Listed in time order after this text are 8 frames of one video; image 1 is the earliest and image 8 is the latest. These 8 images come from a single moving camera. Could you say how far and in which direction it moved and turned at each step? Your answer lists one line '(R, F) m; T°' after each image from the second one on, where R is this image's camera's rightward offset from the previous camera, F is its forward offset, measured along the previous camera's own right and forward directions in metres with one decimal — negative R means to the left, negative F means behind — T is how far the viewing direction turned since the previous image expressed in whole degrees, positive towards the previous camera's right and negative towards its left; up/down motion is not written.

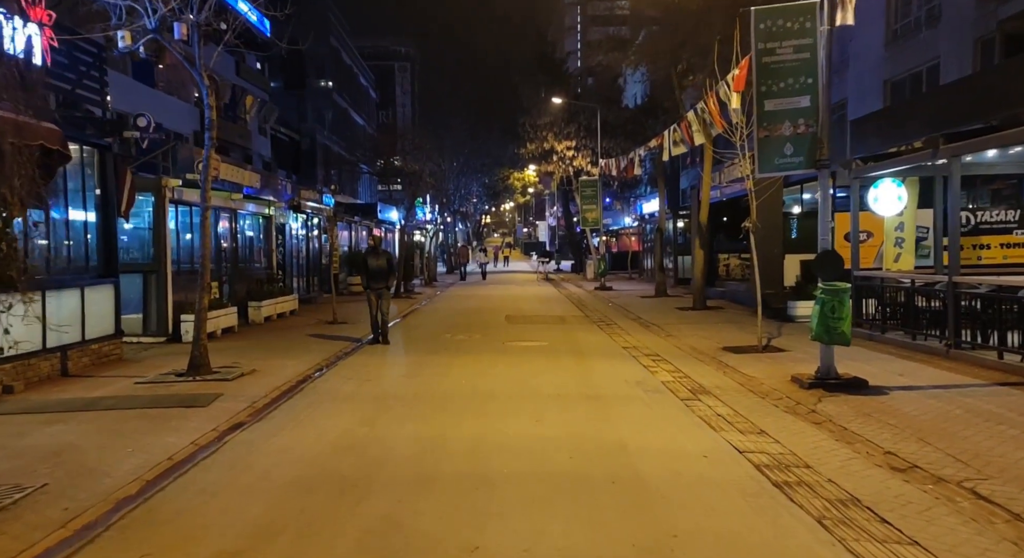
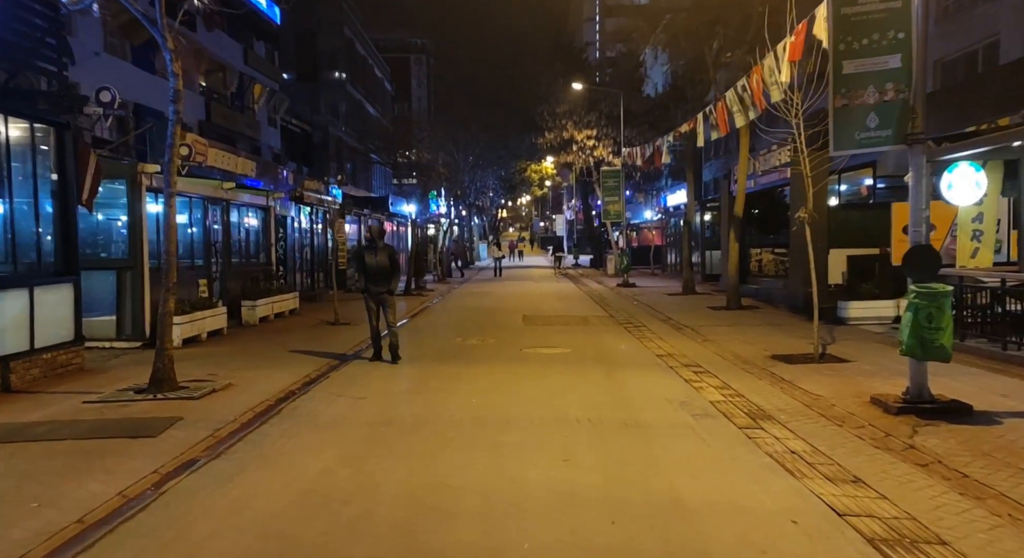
(0.0, +1.9) m; -1°
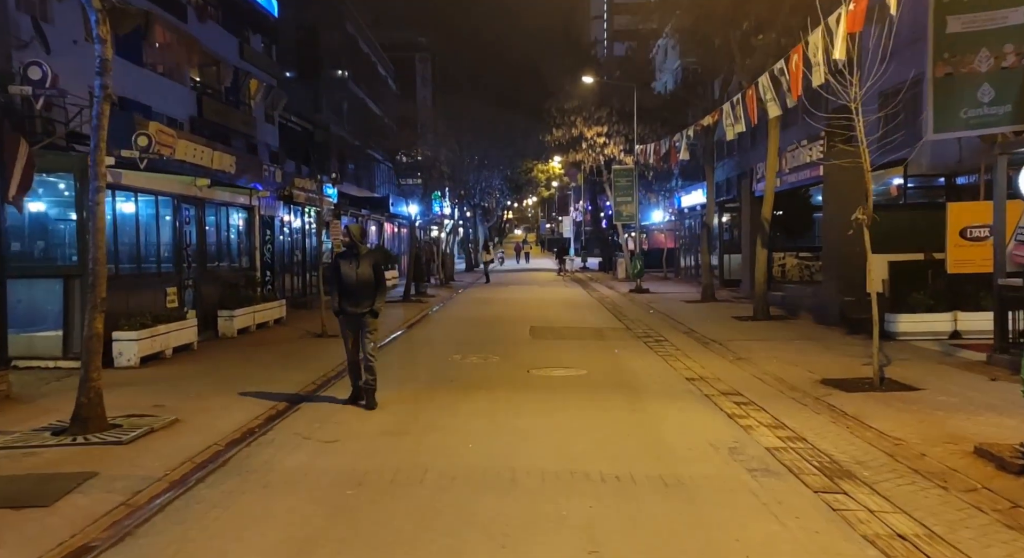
(0.0, +2.0) m; 0°
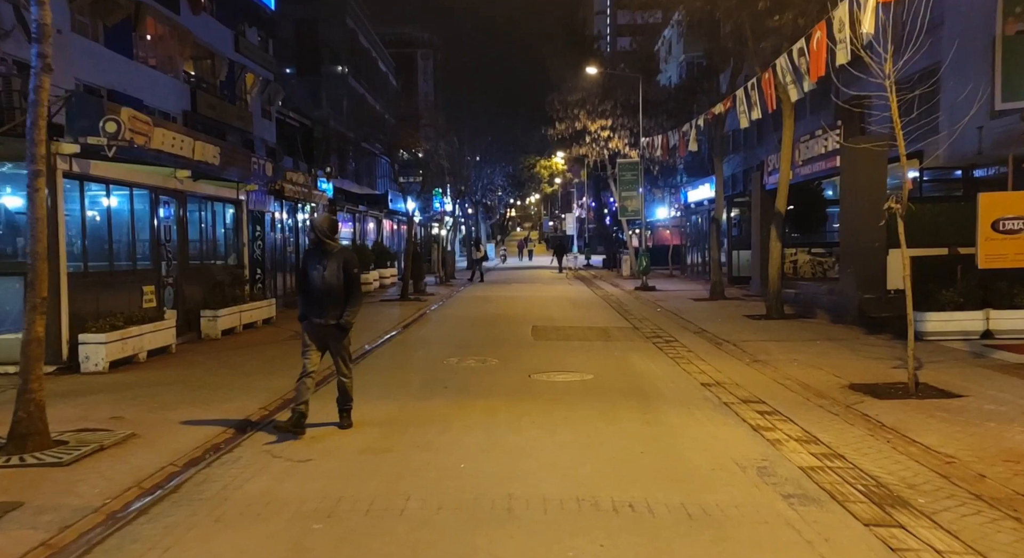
(+0.1, +1.0) m; 0°
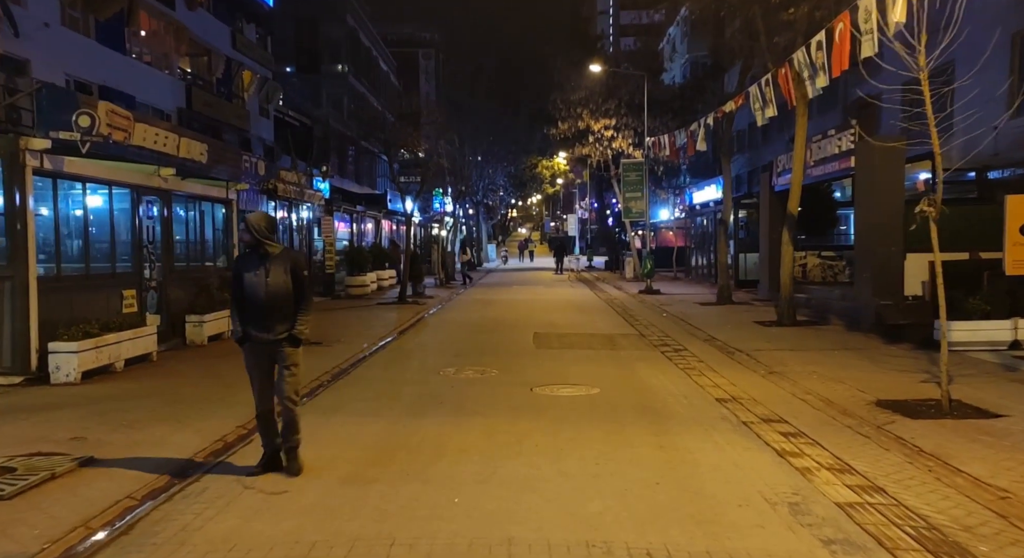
(0.0, +0.8) m; 0°
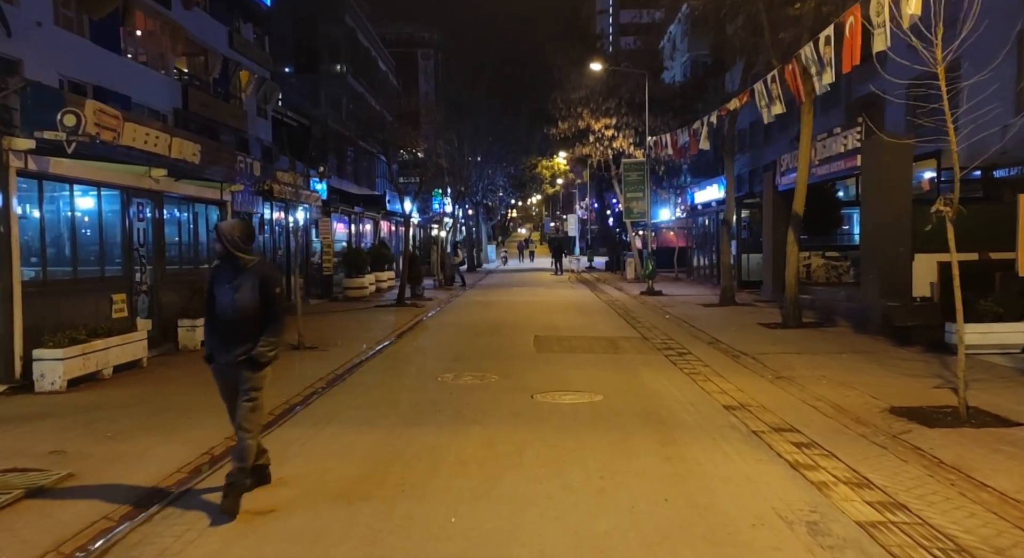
(0.0, +0.4) m; 0°
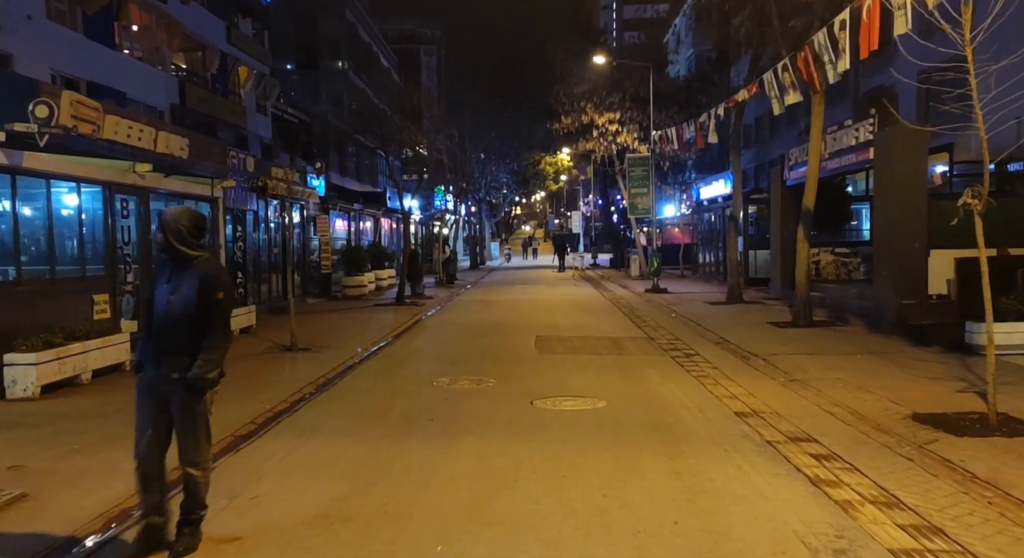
(+0.1, +0.6) m; 0°
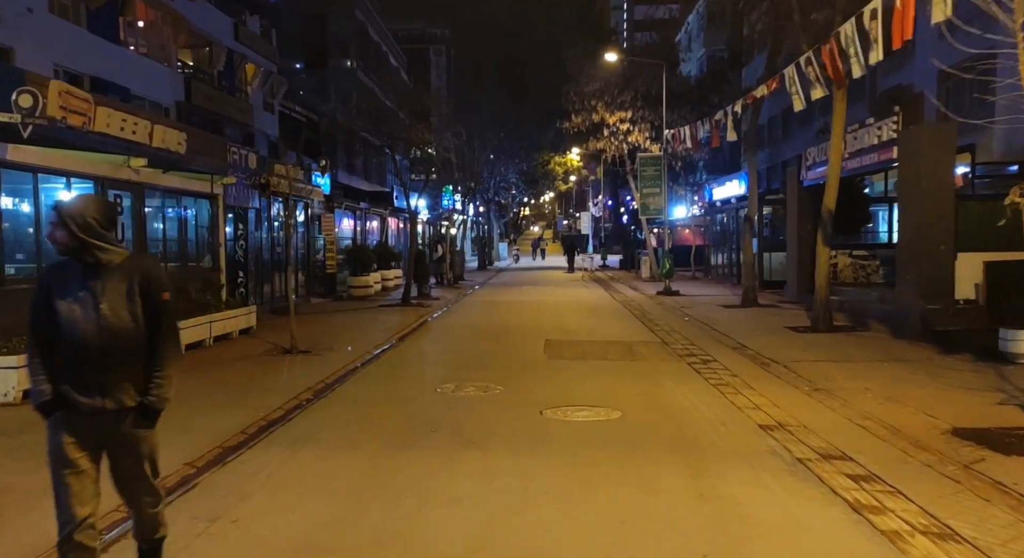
(0.0, +0.6) m; -1°
